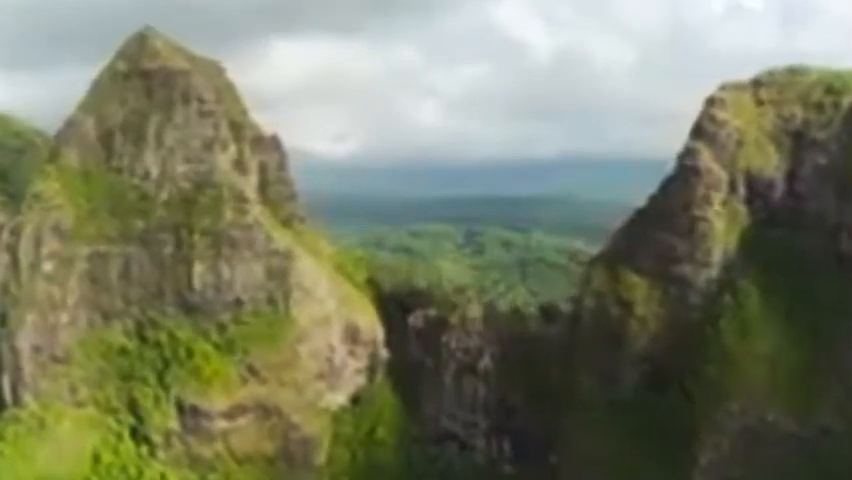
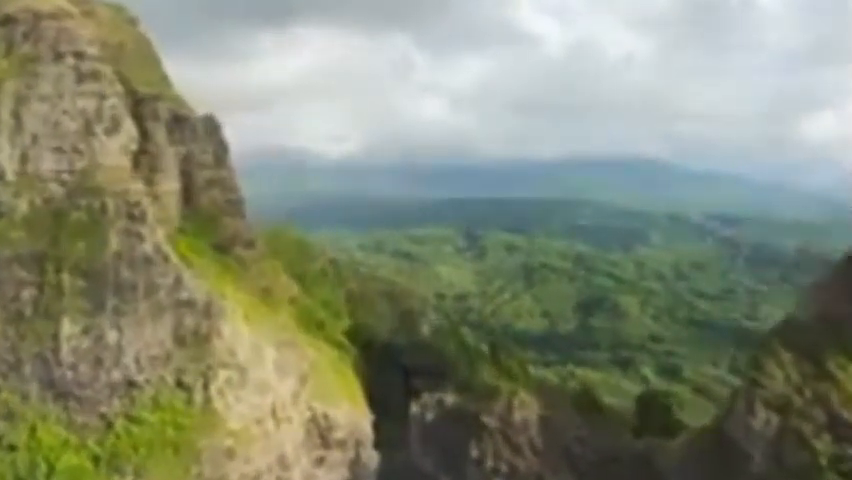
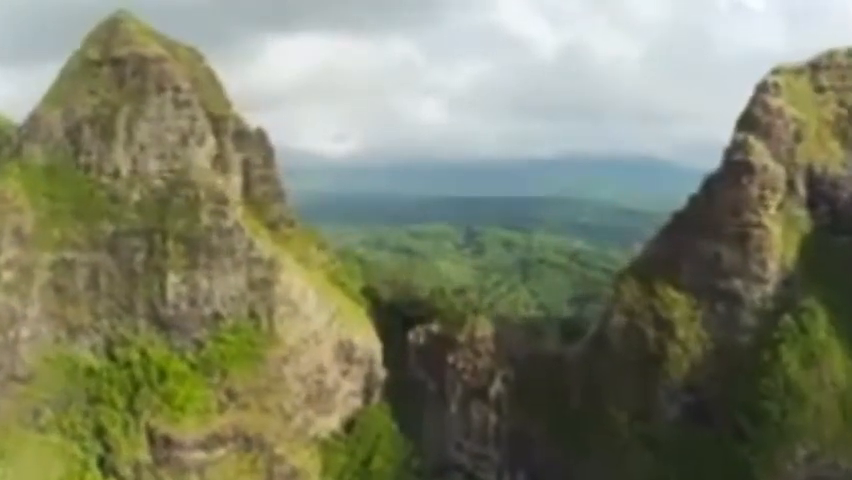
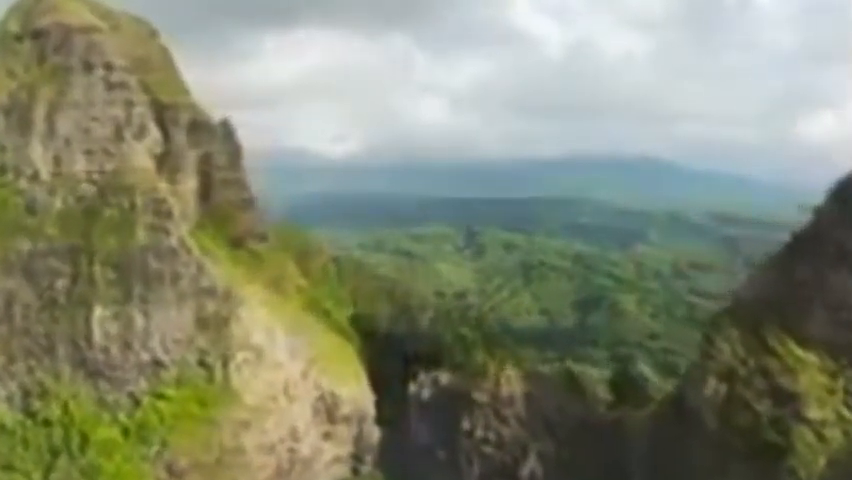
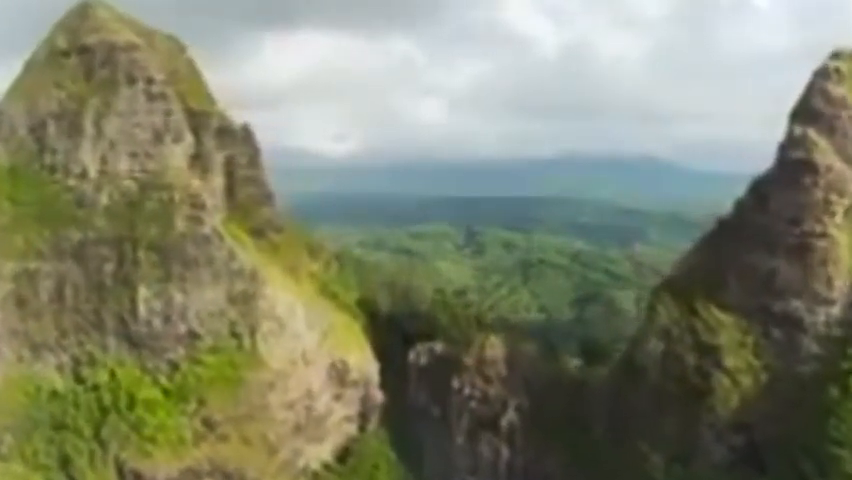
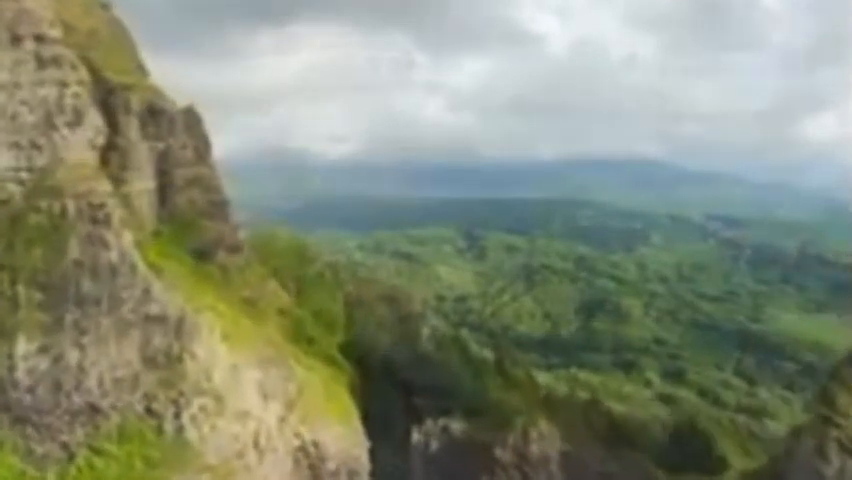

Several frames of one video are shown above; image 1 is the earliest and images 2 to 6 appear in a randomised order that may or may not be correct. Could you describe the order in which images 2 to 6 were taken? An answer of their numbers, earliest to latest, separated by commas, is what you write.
3, 5, 4, 2, 6
